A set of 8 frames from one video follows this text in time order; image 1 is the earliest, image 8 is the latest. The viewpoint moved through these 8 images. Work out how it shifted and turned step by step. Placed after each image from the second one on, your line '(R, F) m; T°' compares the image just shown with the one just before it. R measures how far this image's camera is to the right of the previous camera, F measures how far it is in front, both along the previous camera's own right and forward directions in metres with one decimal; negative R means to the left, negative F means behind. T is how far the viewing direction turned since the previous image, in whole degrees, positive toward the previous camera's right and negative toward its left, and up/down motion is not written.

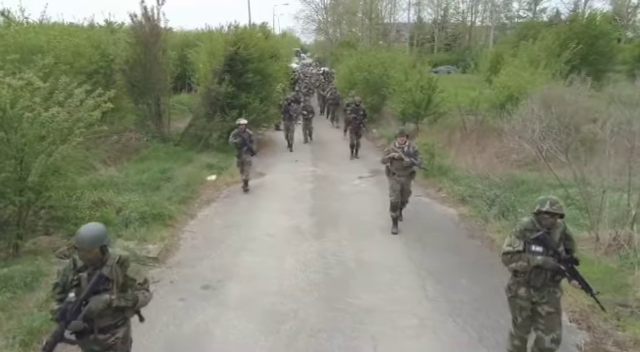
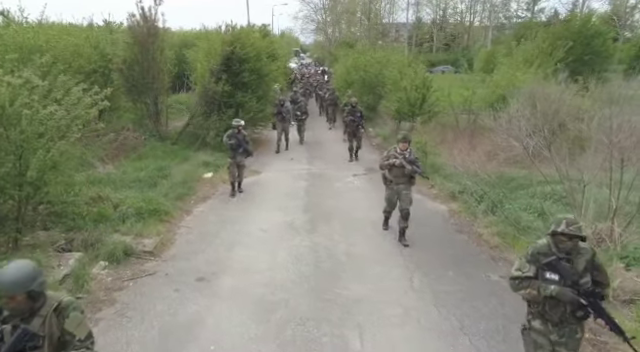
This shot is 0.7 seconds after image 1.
(+0.2, -0.2) m; 0°
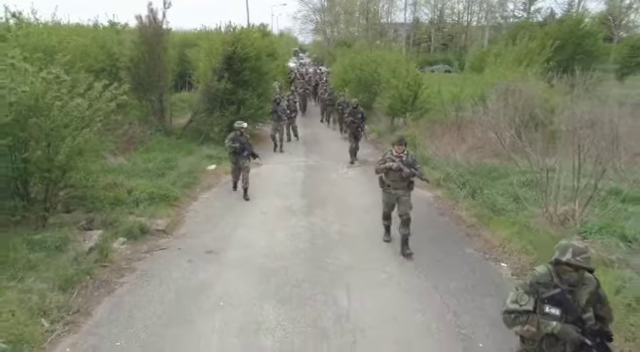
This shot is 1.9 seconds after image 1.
(+0.1, -0.9) m; 0°
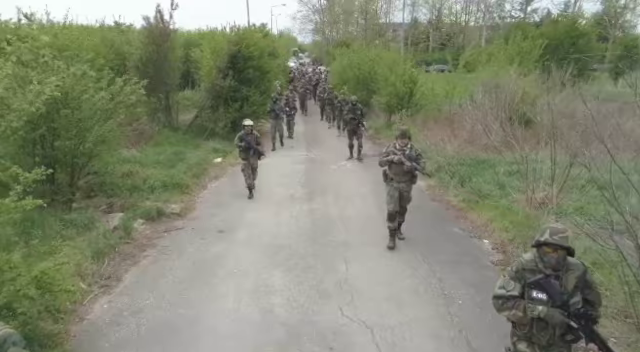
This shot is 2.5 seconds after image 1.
(0.0, -0.8) m; 0°
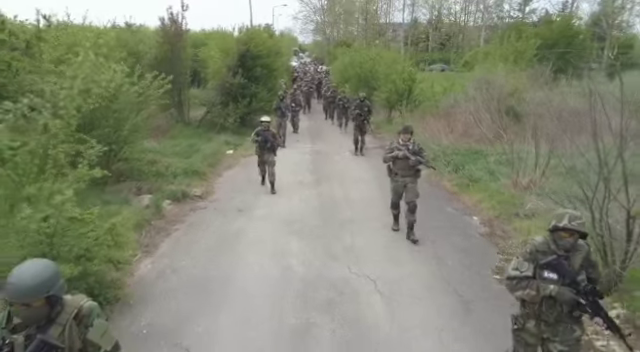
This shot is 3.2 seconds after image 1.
(-0.2, -1.1) m; 0°
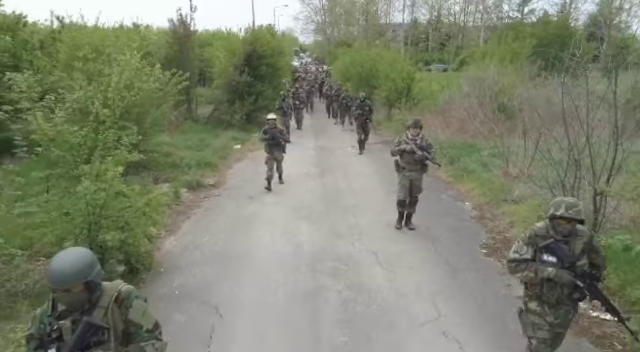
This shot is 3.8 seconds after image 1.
(-0.1, -0.9) m; 0°
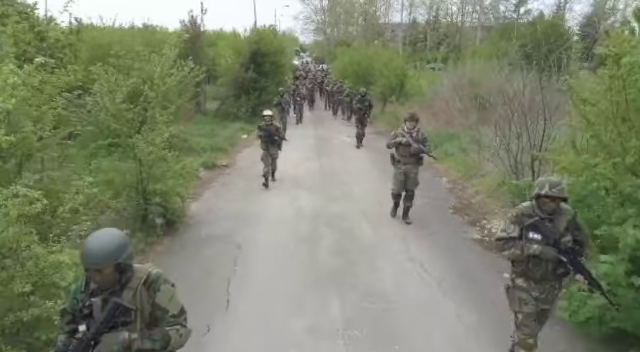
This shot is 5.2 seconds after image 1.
(0.0, -1.8) m; 0°
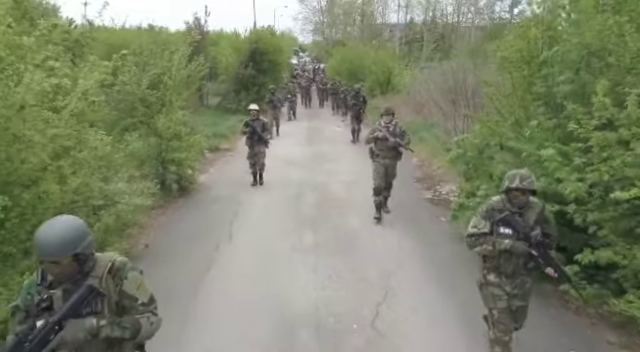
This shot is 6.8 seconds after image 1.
(+0.3, -2.0) m; 0°
